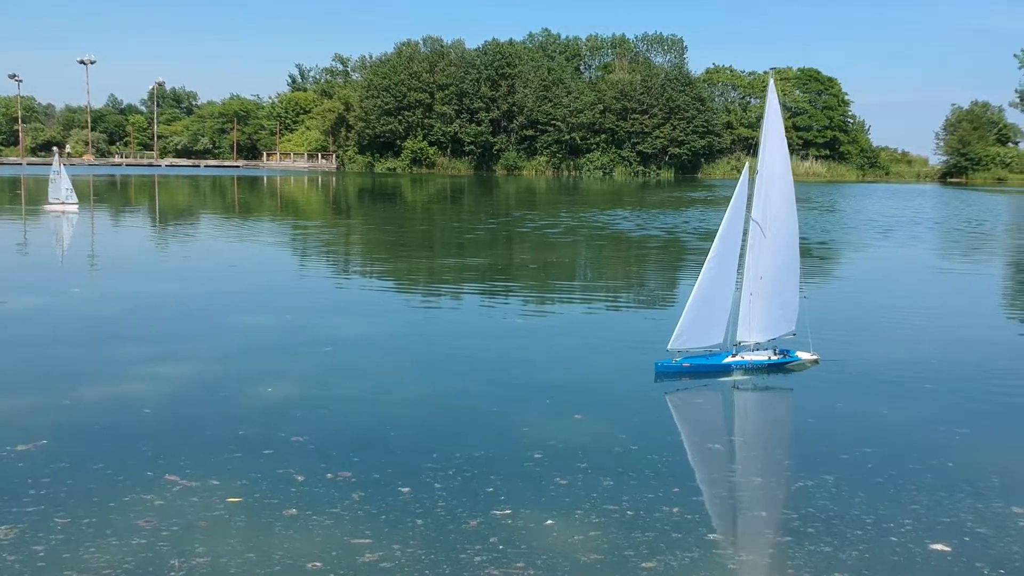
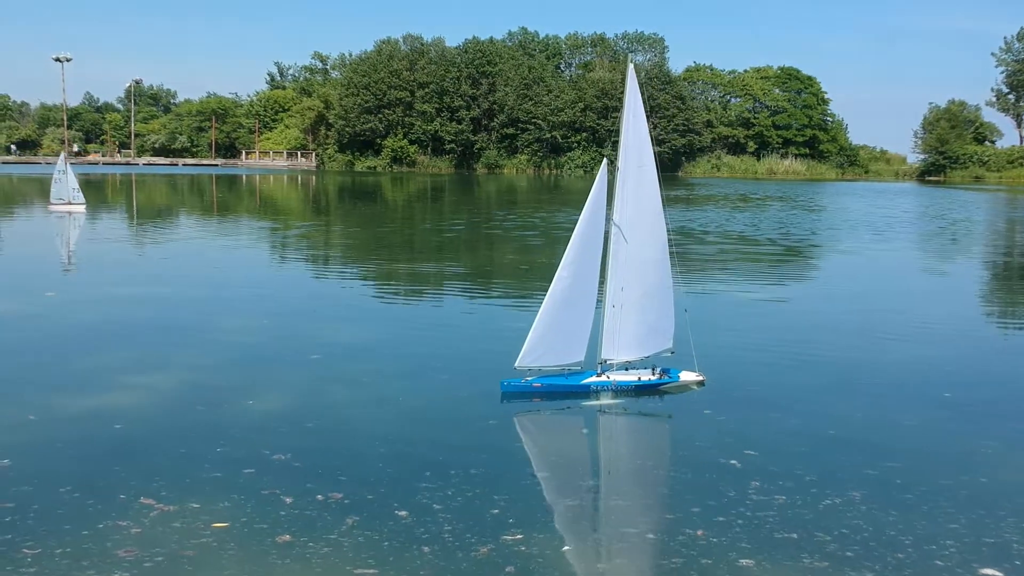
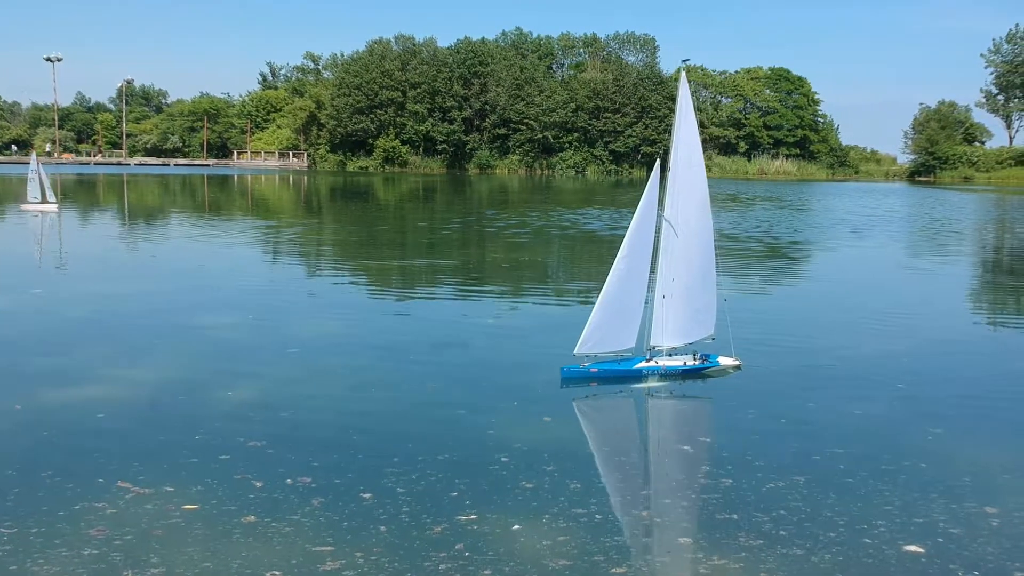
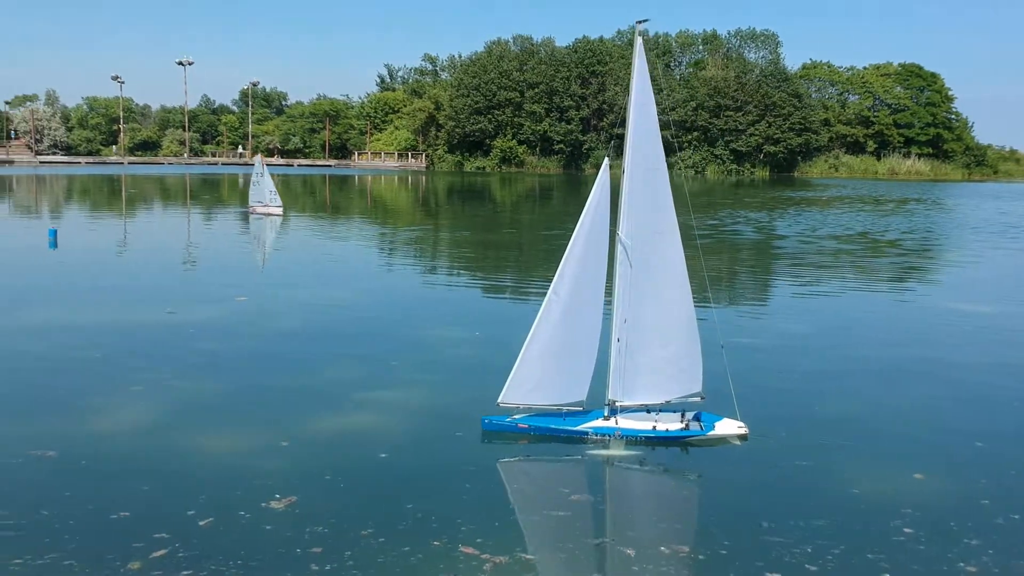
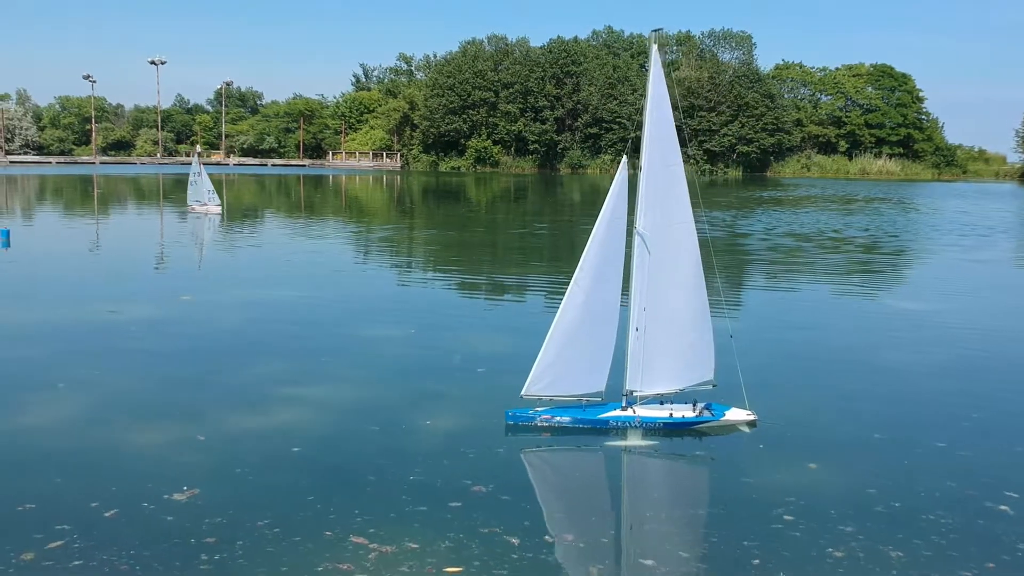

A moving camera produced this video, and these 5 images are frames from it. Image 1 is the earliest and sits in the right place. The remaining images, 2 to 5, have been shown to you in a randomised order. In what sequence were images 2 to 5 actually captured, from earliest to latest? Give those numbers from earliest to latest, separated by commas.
3, 2, 5, 4
